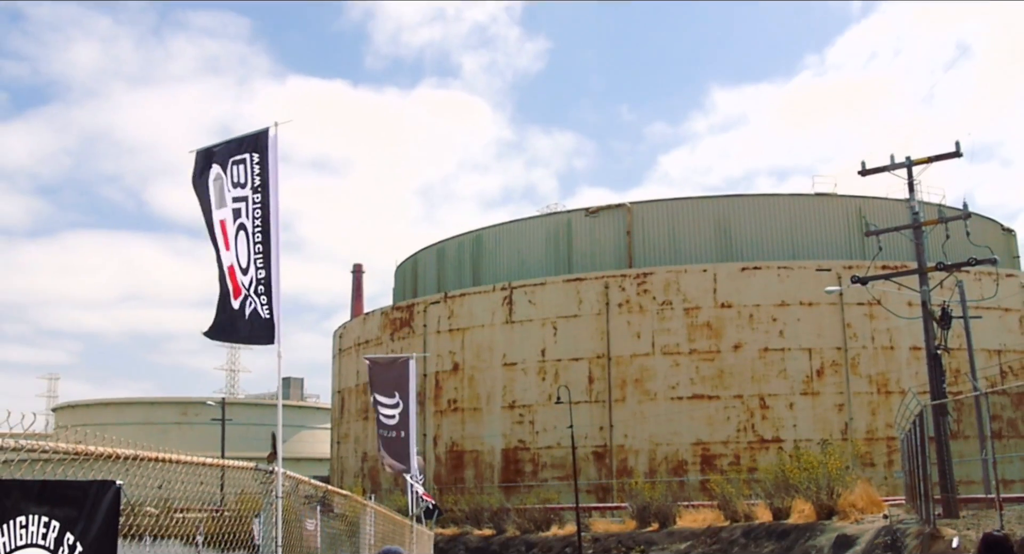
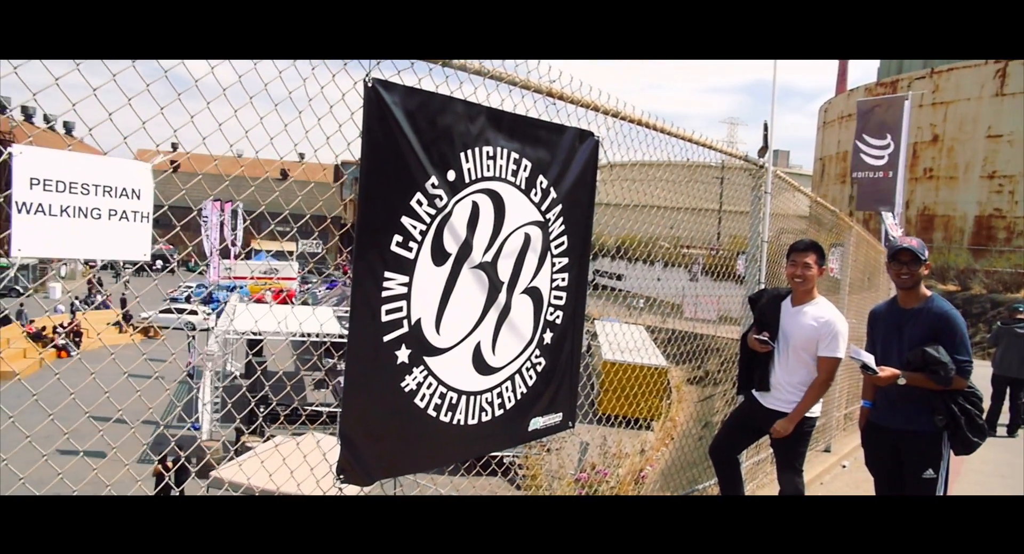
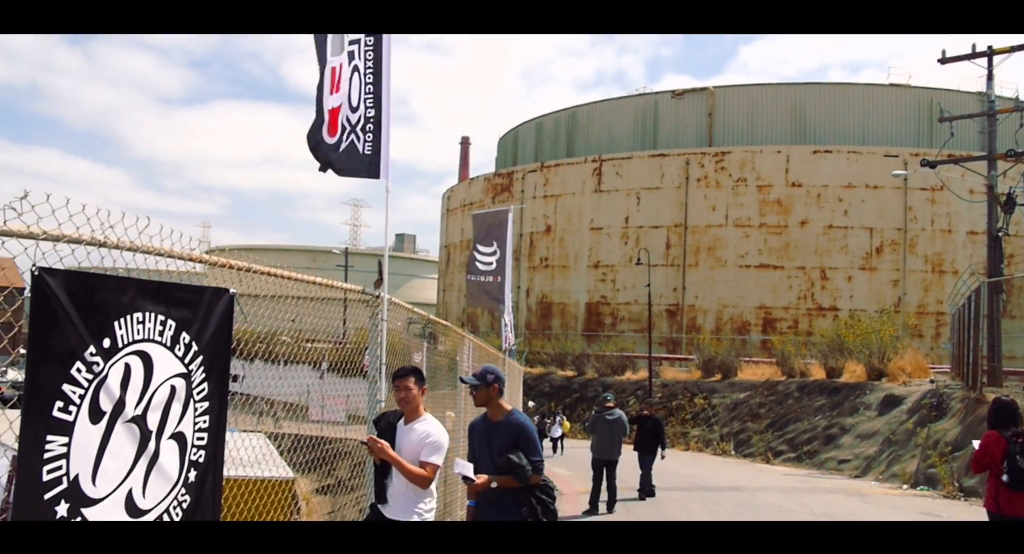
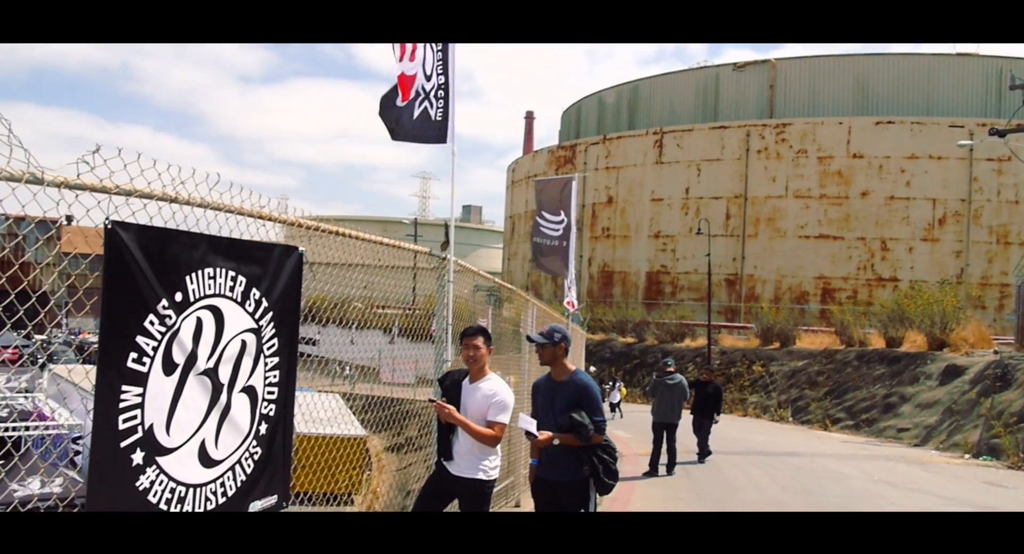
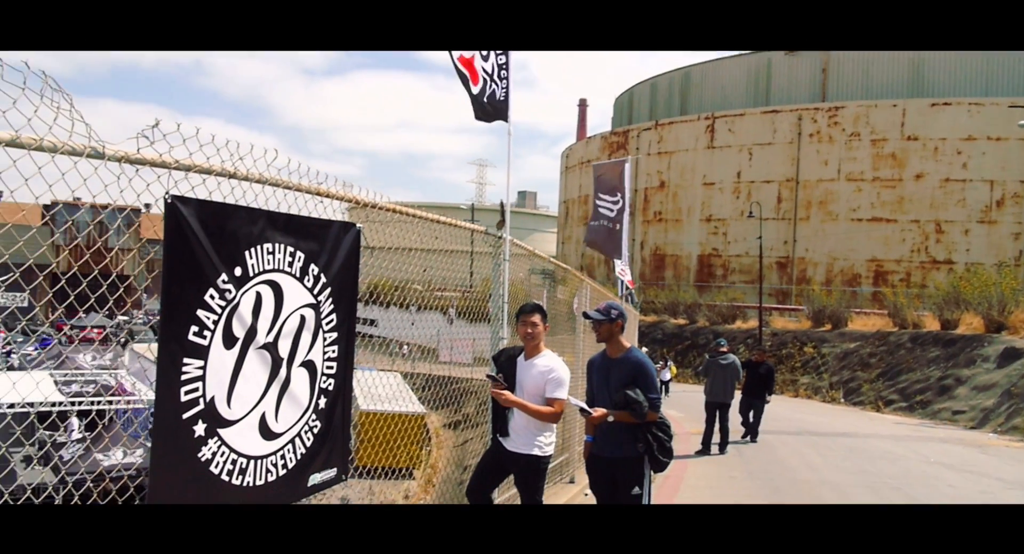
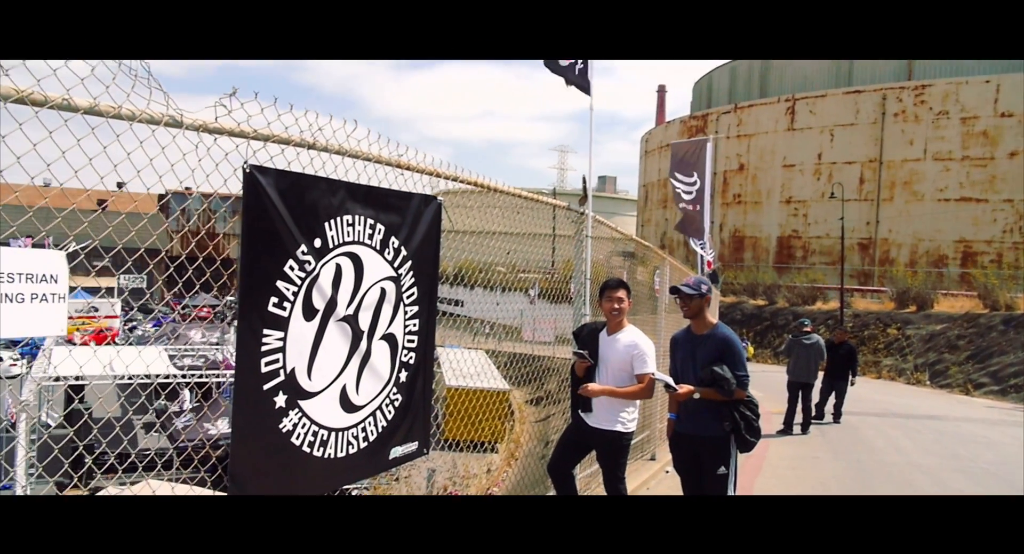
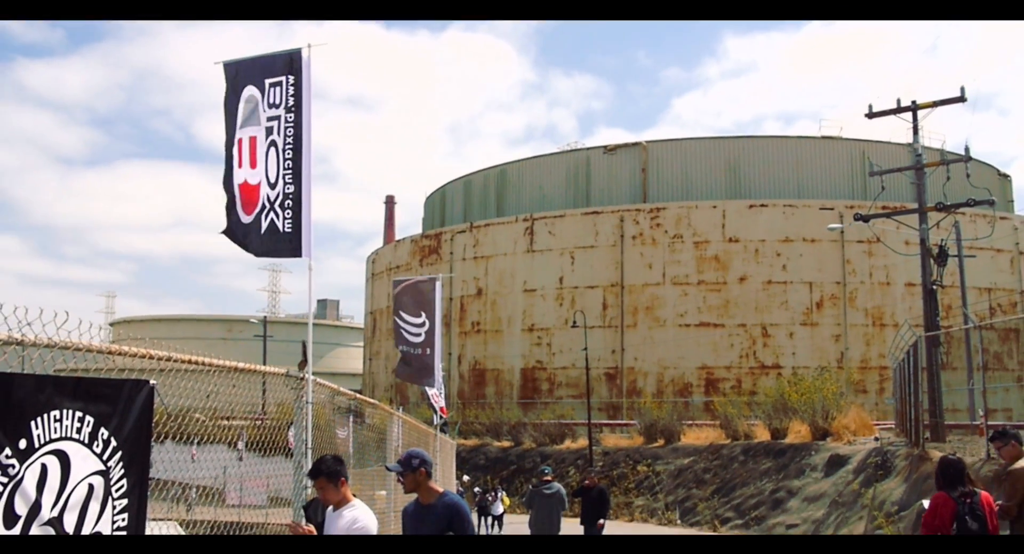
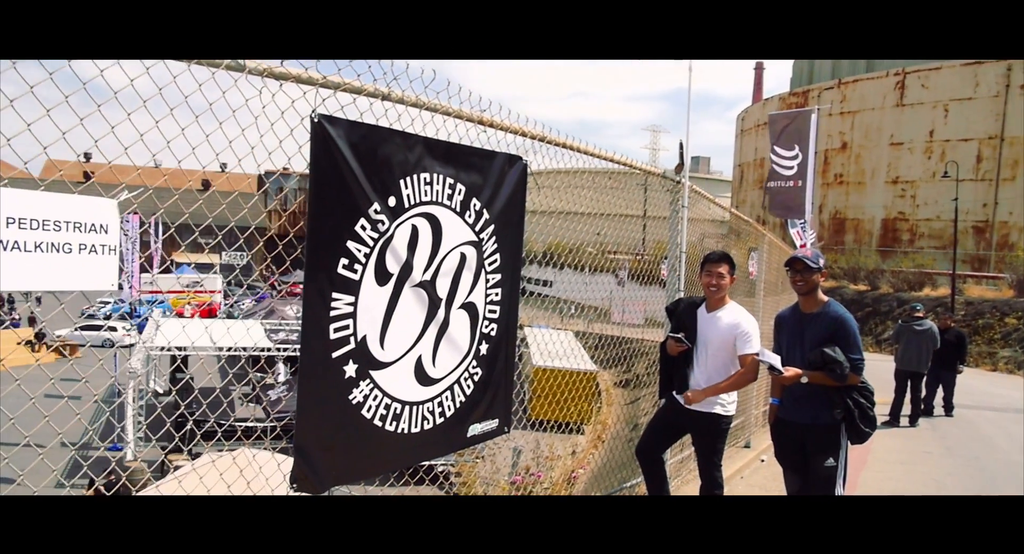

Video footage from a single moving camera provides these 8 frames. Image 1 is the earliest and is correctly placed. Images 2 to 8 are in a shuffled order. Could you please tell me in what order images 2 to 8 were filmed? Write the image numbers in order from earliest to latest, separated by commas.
7, 3, 4, 5, 6, 8, 2
